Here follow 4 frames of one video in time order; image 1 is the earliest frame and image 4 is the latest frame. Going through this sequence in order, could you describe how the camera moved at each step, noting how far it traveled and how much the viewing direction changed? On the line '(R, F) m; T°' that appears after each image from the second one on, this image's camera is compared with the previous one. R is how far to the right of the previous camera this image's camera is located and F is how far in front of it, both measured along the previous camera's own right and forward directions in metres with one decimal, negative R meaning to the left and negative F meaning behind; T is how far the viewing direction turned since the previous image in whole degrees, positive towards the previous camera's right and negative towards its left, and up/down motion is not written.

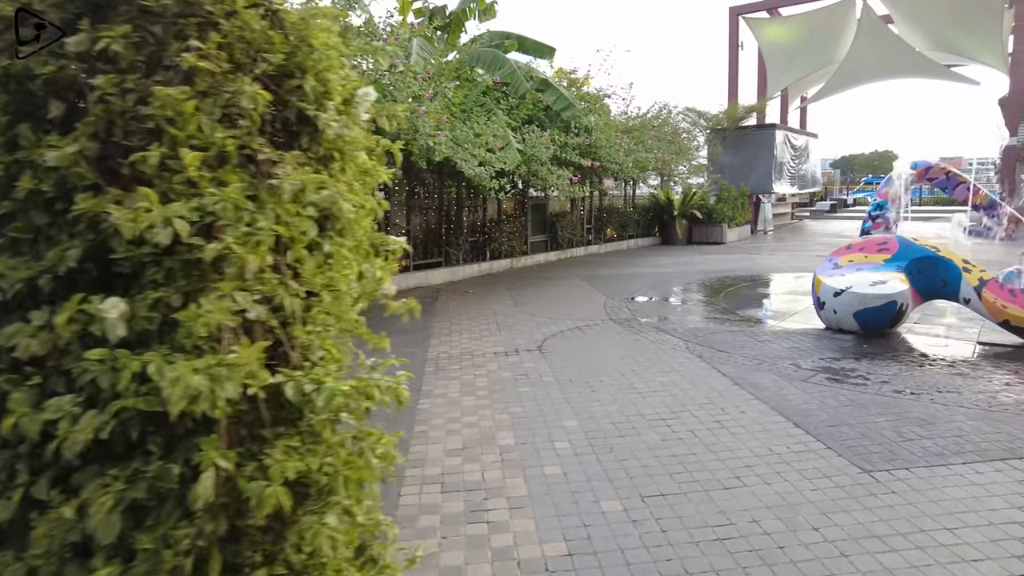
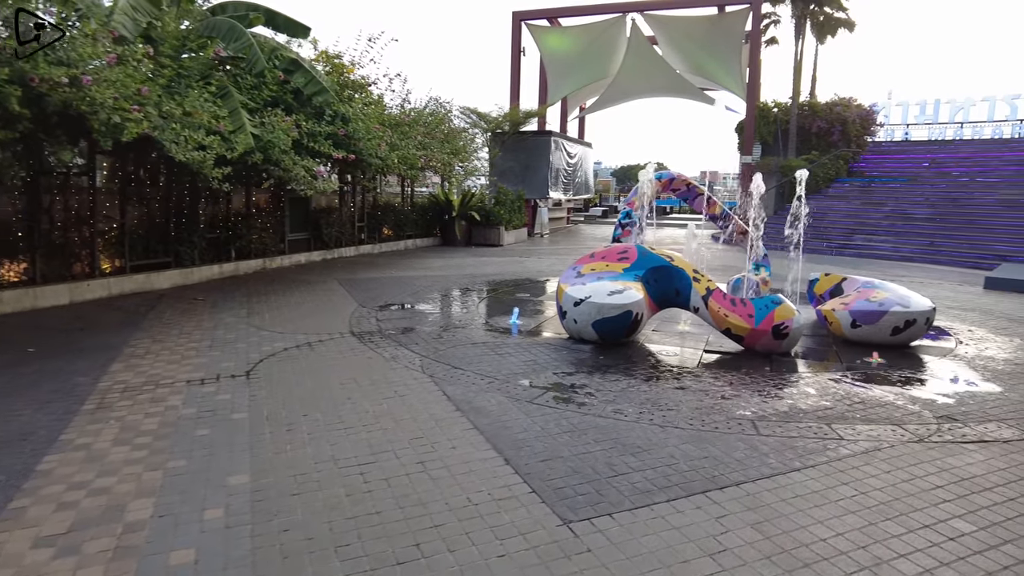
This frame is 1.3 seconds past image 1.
(+0.8, +0.7) m; +17°
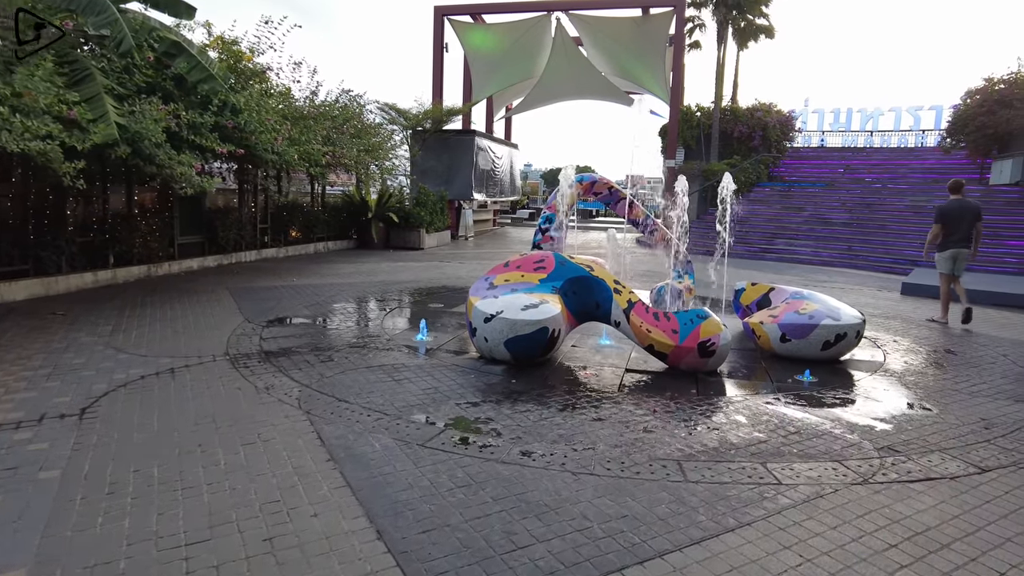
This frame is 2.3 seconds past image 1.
(+0.3, +0.8) m; +6°
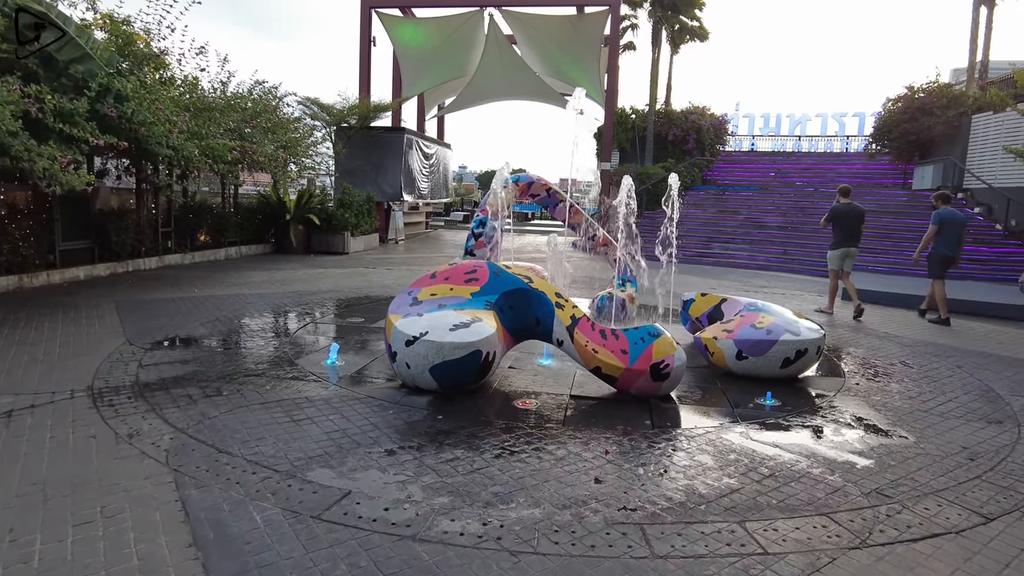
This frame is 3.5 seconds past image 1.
(+0.1, +0.9) m; +6°
